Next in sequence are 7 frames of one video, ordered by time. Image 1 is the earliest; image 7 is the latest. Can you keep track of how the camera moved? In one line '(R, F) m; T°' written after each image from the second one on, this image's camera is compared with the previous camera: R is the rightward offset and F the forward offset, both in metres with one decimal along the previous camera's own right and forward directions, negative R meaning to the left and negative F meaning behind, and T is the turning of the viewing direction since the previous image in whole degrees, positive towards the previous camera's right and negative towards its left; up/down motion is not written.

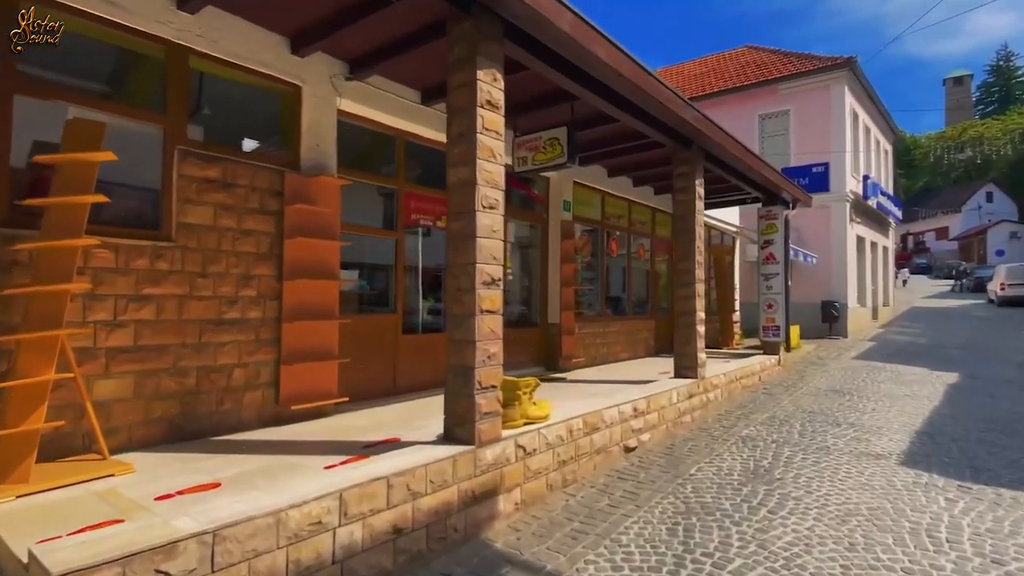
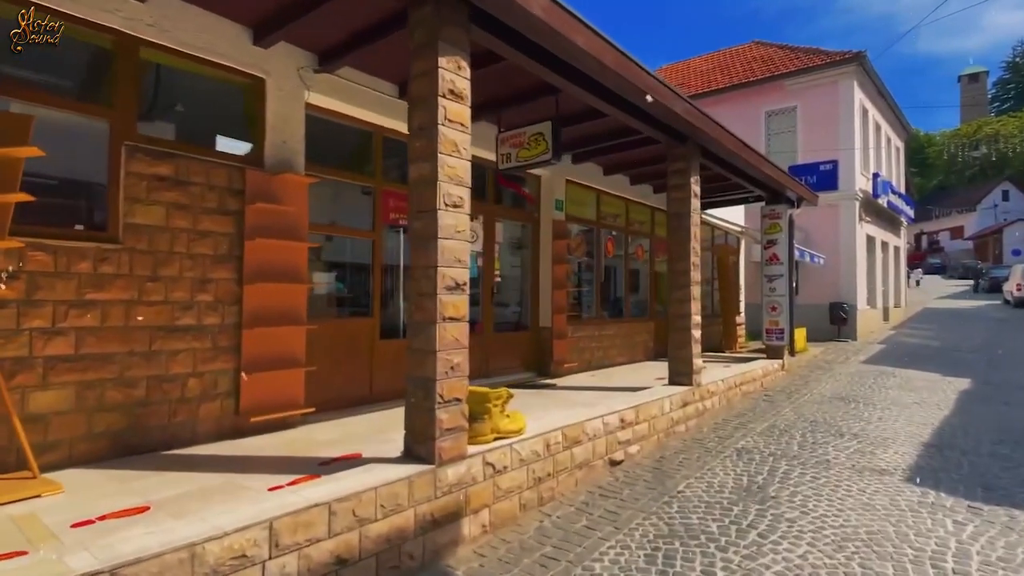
(+0.3, +0.3) m; -1°
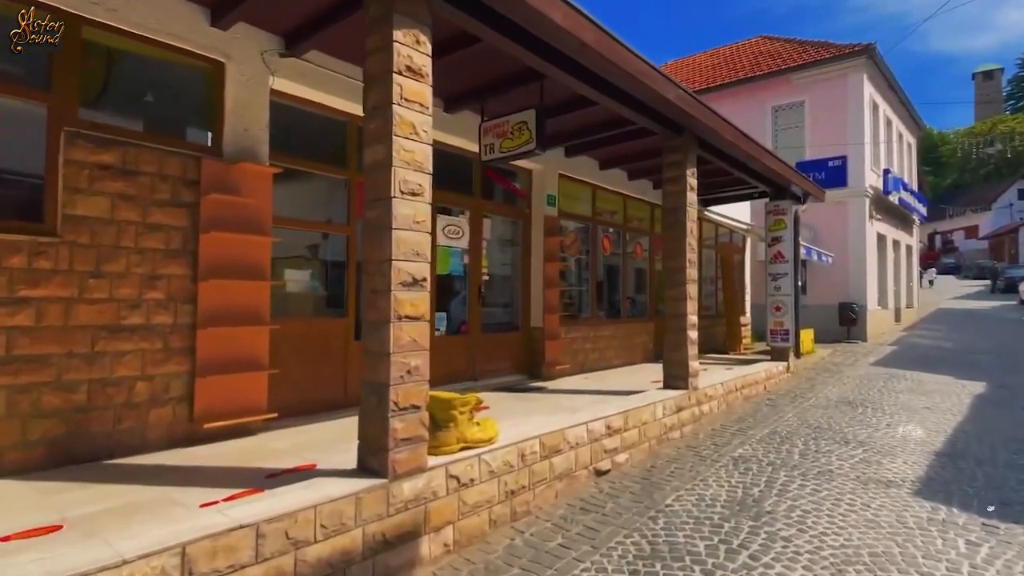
(+0.3, +0.3) m; -1°
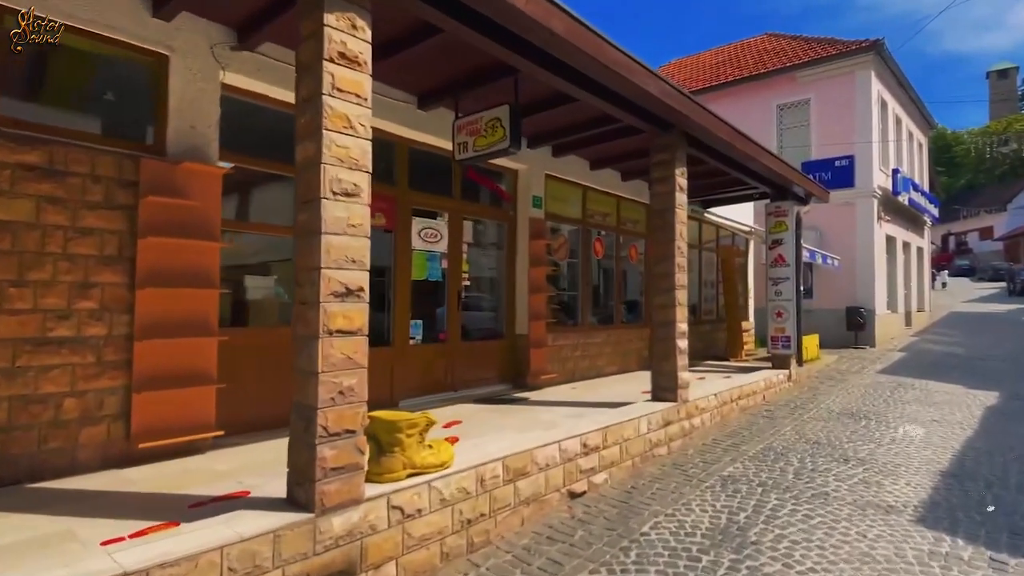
(+0.3, +0.3) m; -1°
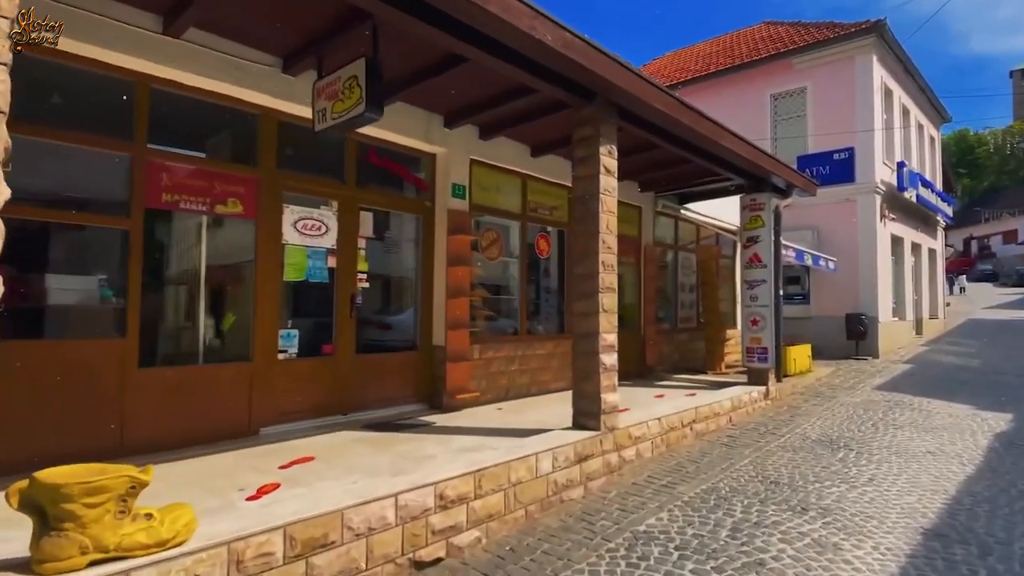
(+1.1, +1.1) m; -2°
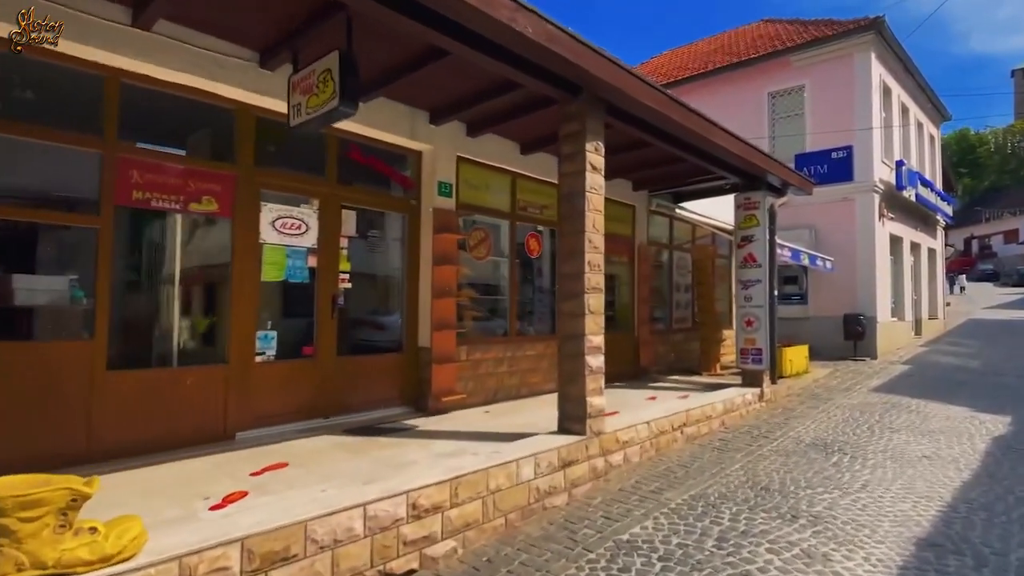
(+0.1, +0.1) m; 0°
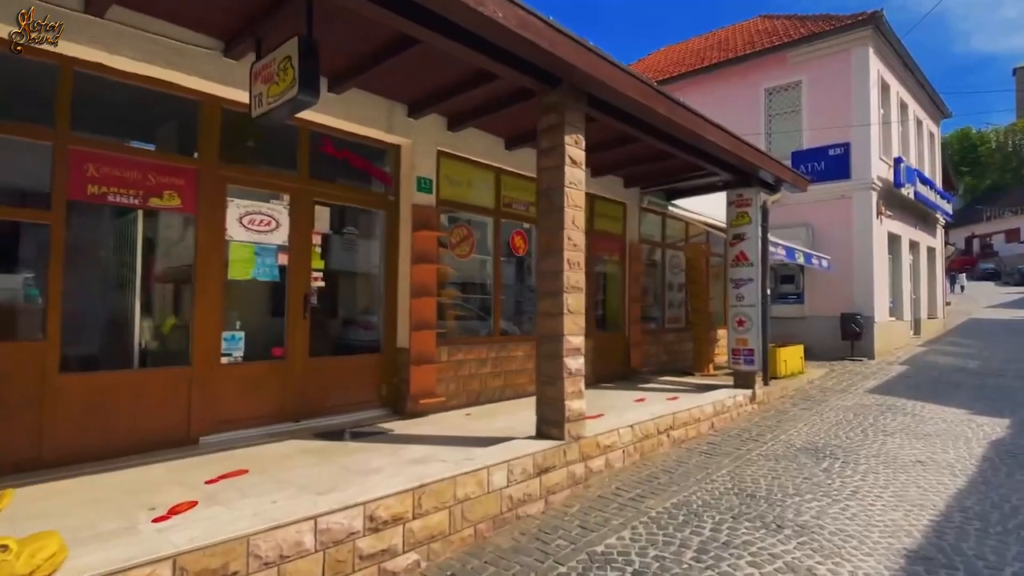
(+0.2, +0.2) m; 0°
